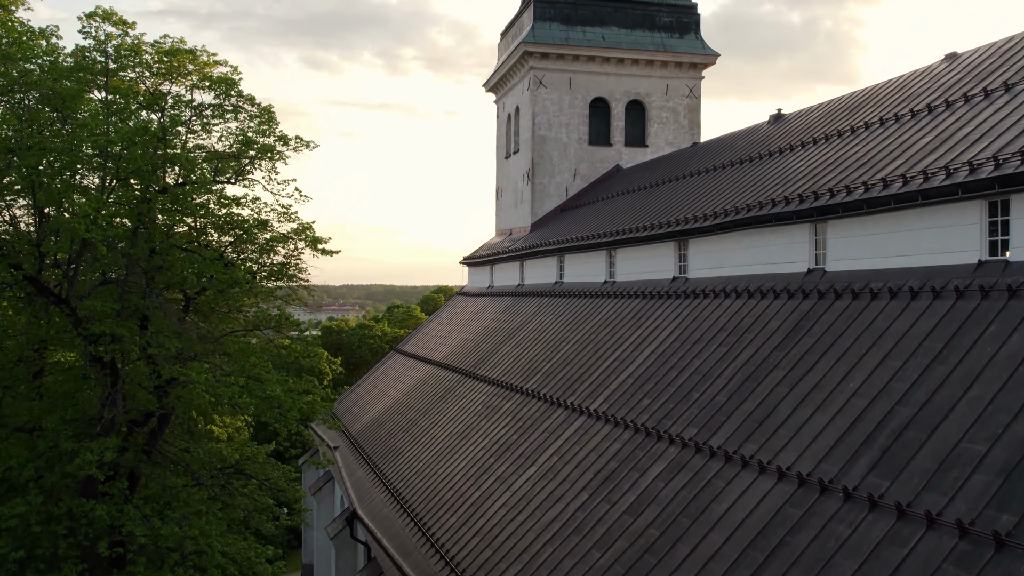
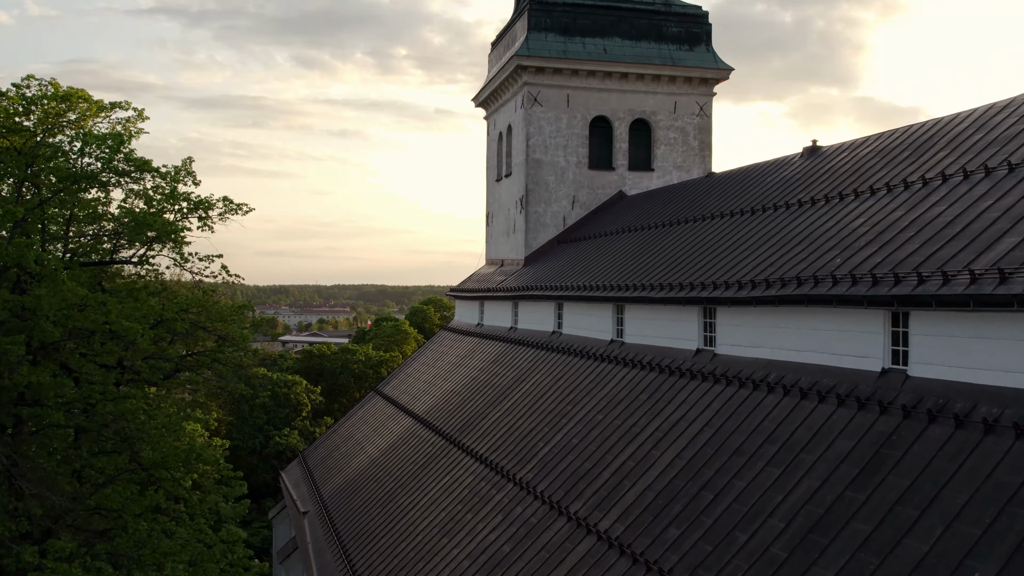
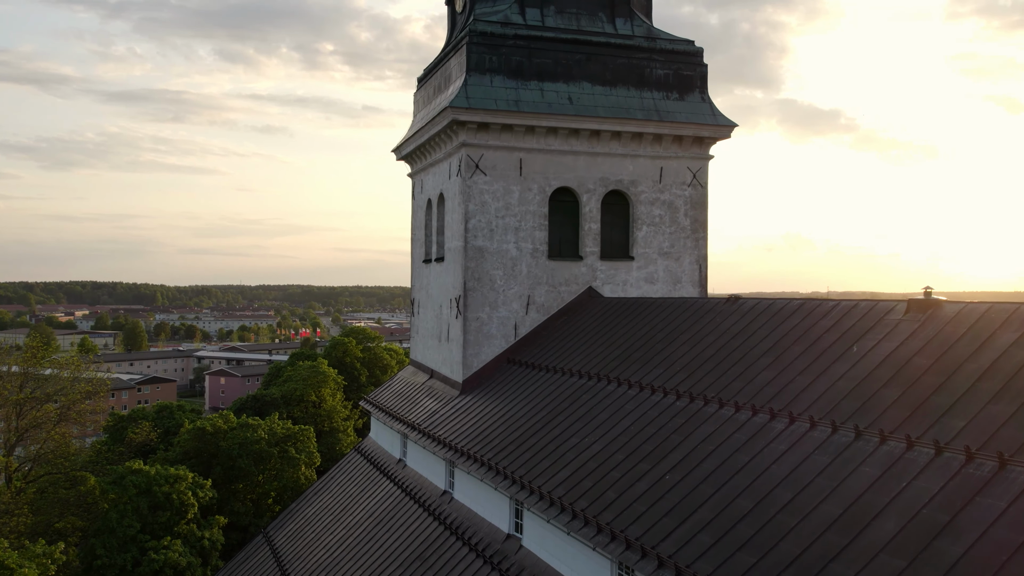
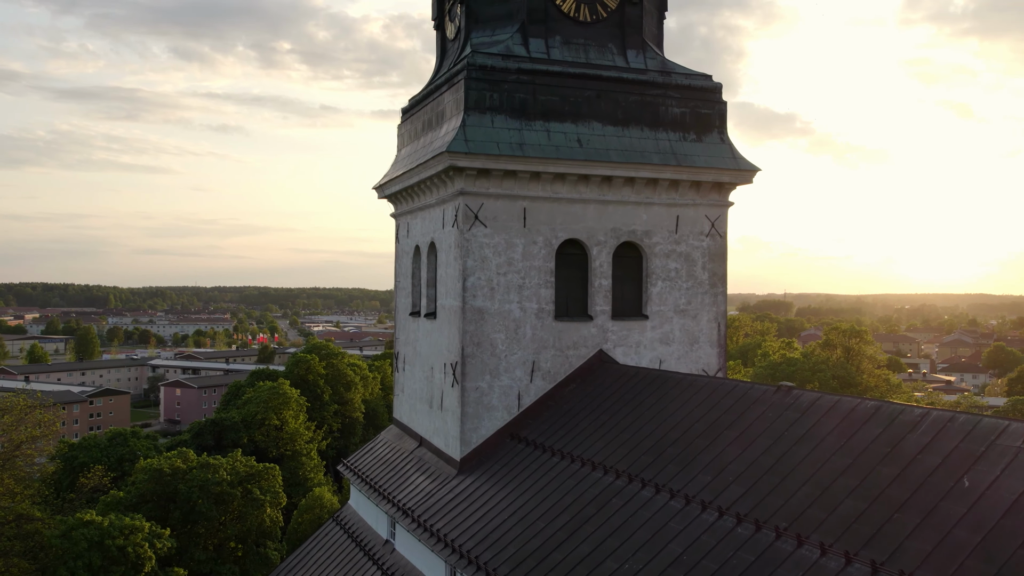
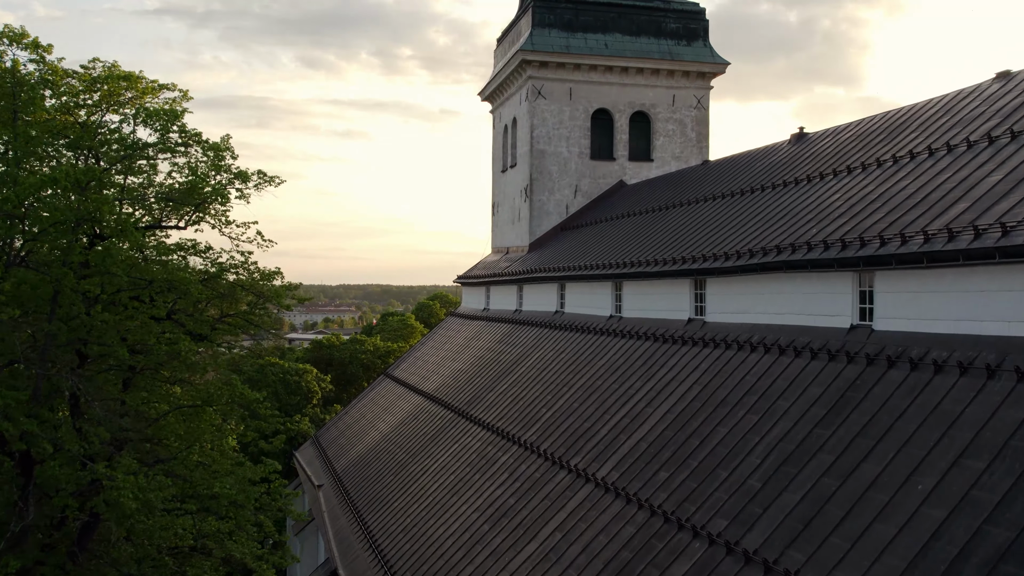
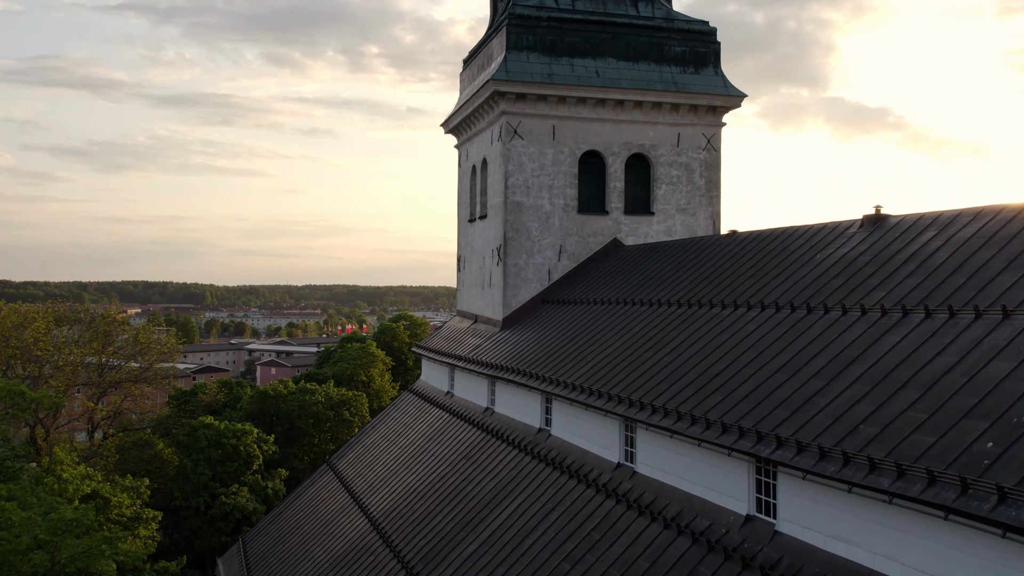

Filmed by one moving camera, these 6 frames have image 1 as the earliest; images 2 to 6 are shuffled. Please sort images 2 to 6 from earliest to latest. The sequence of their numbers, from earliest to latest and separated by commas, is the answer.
5, 2, 6, 3, 4
